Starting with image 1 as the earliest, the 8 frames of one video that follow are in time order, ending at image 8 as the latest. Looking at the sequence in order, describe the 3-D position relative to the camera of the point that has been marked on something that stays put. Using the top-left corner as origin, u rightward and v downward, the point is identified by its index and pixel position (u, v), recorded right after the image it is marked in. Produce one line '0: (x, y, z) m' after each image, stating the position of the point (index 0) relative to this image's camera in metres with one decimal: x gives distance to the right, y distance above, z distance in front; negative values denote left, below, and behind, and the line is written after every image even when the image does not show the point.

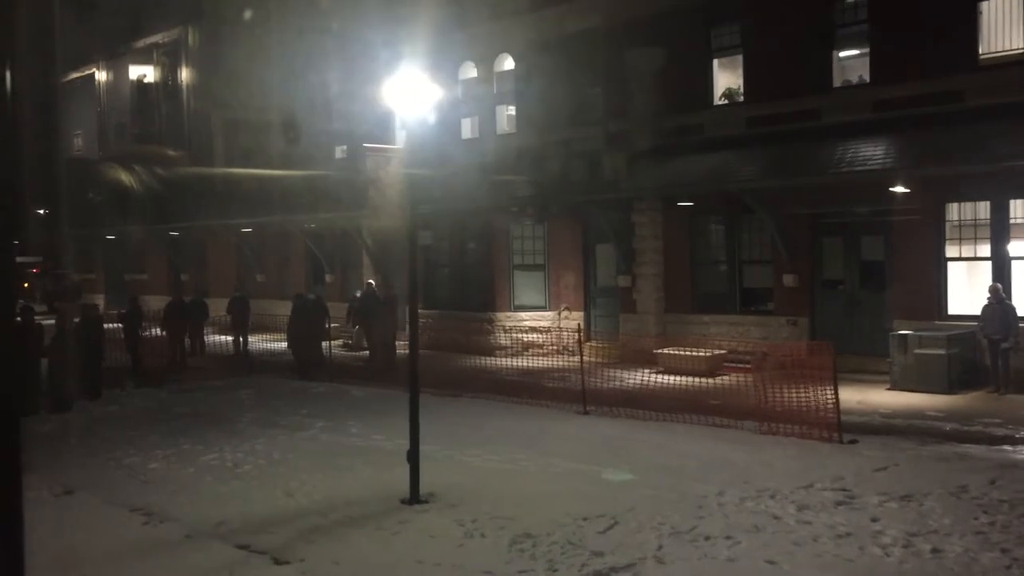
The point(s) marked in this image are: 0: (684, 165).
0: (+3.2, +2.3, +17.5) m
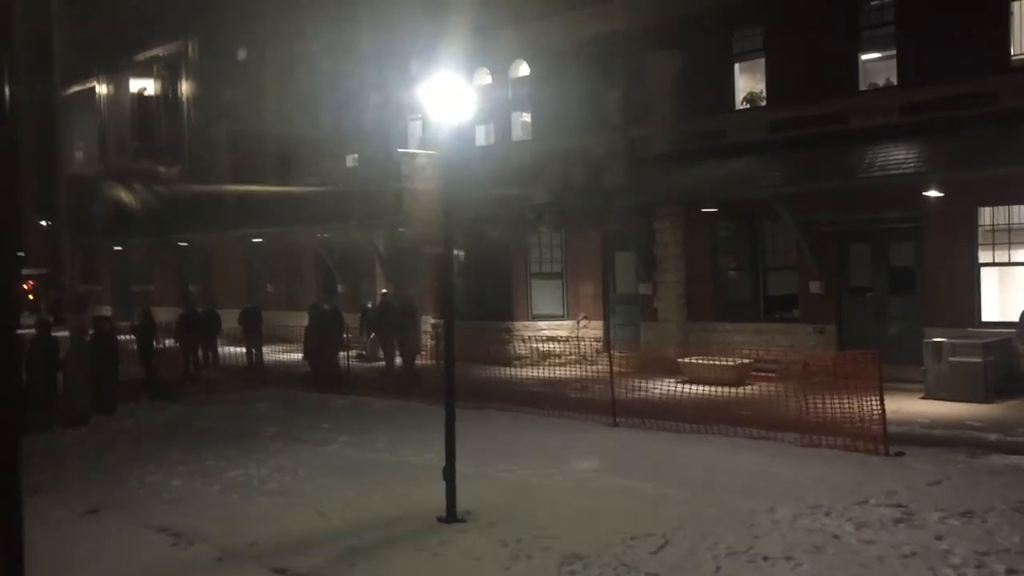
0: (+3.5, +2.1, +17.2) m
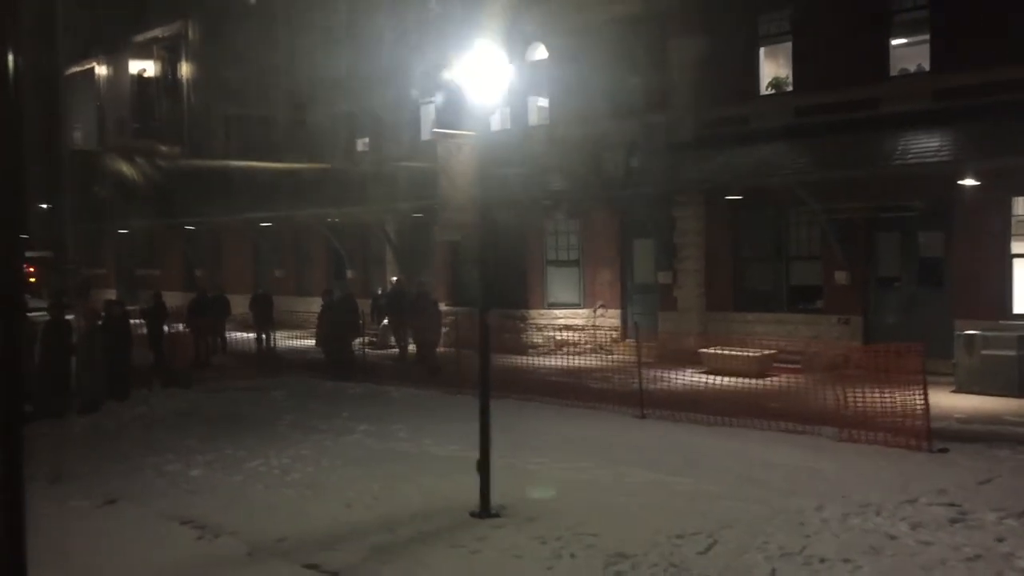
0: (+3.9, +2.3, +16.8) m
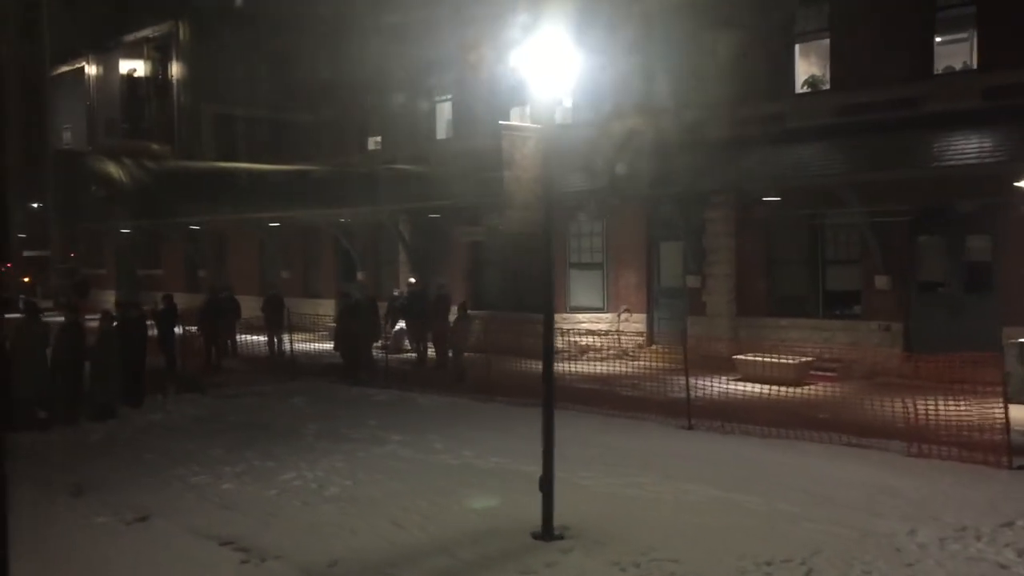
0: (+4.4, +2.2, +16.3) m
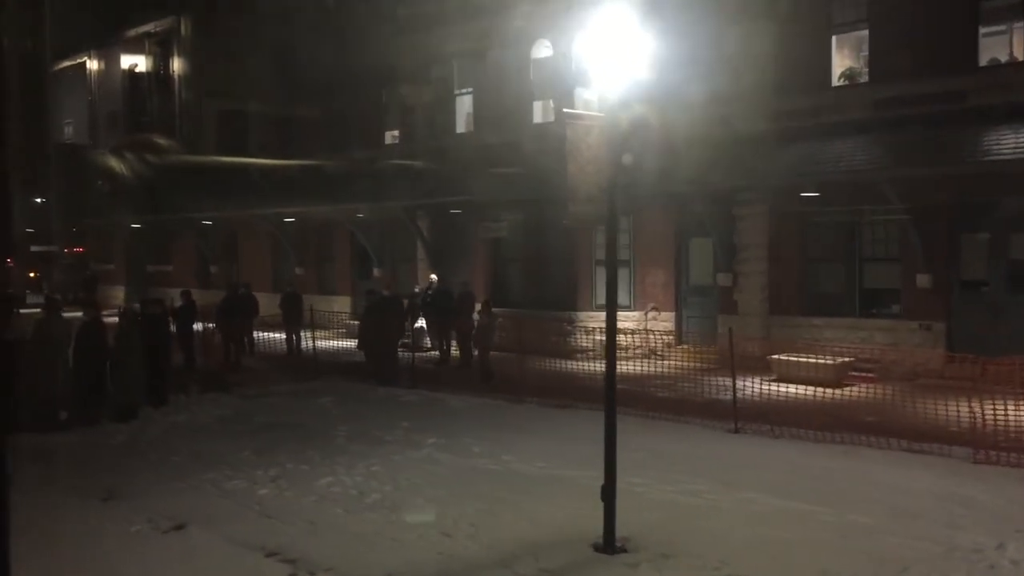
0: (+4.8, +2.3, +15.9) m
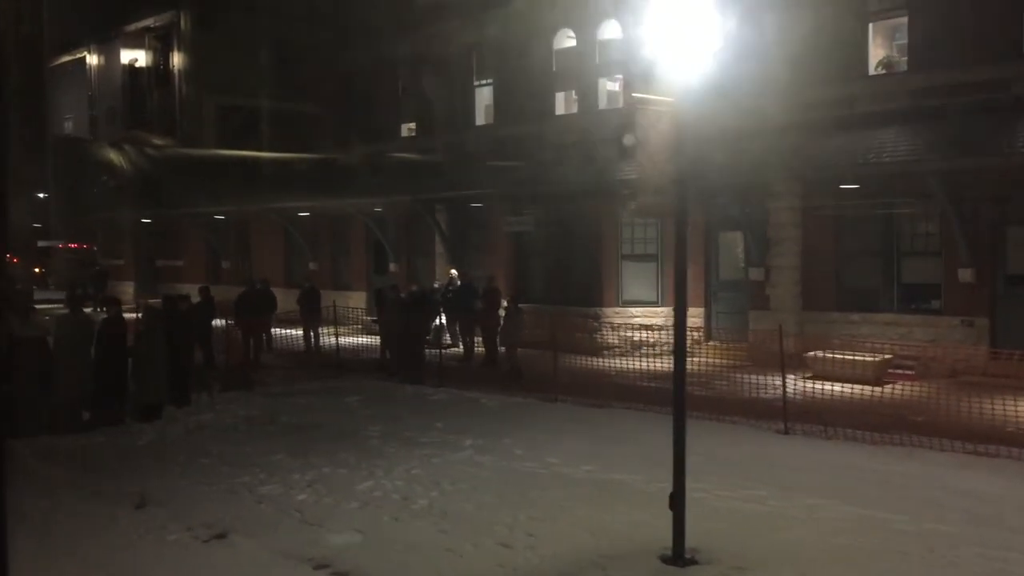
0: (+5.3, +2.4, +15.4) m
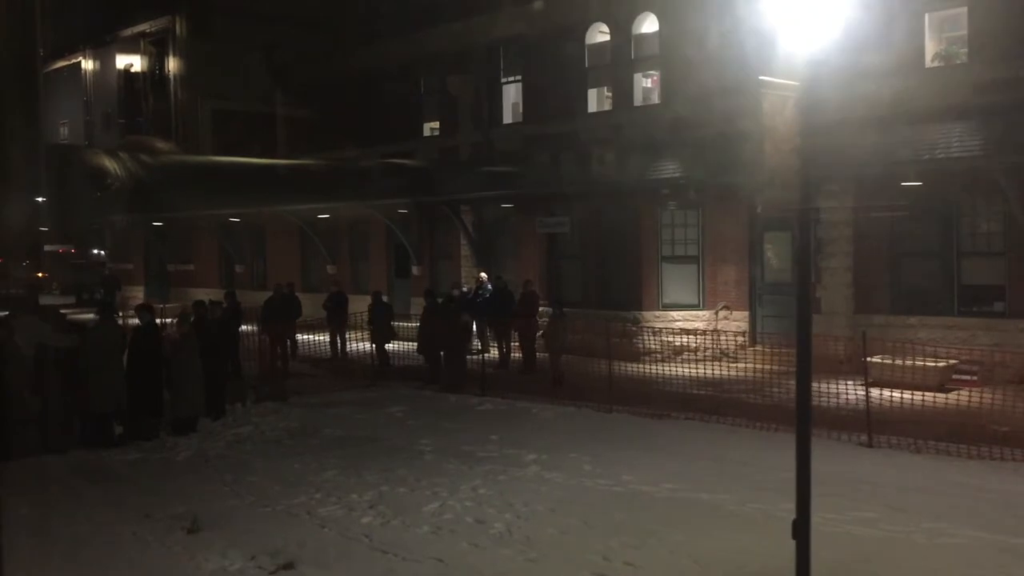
0: (+6.0, +2.3, +14.8) m
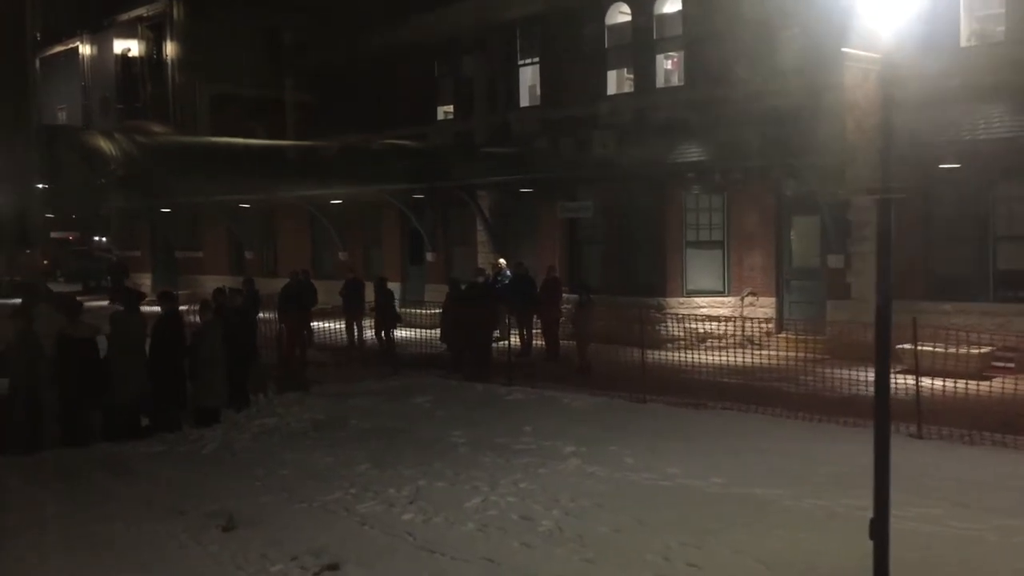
0: (+6.3, +2.5, +14.4) m
